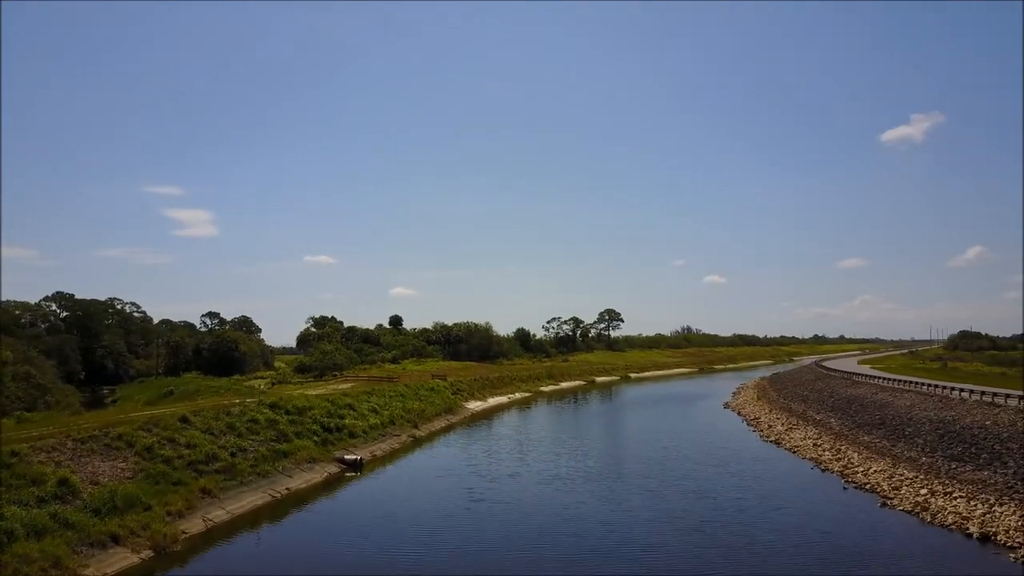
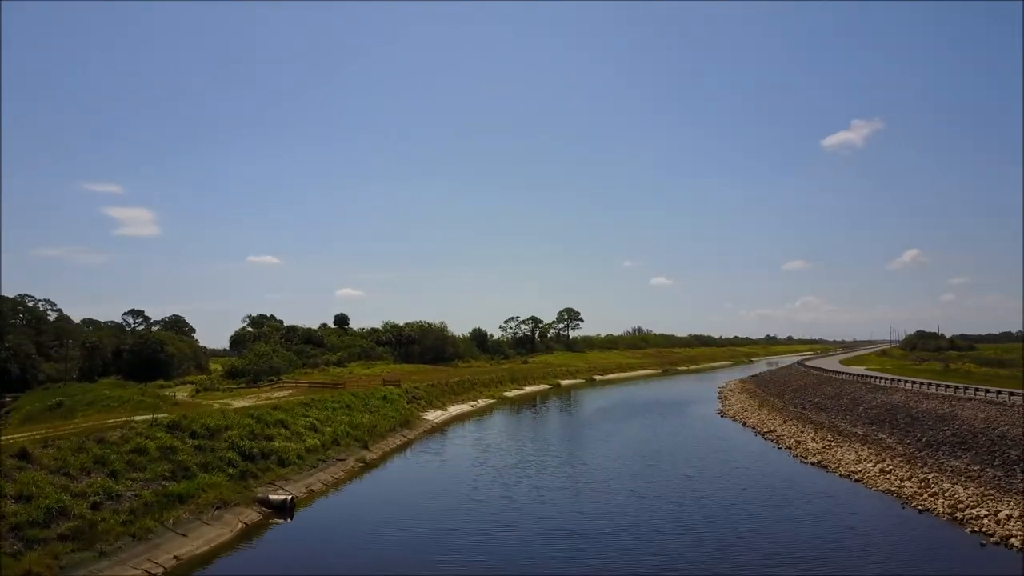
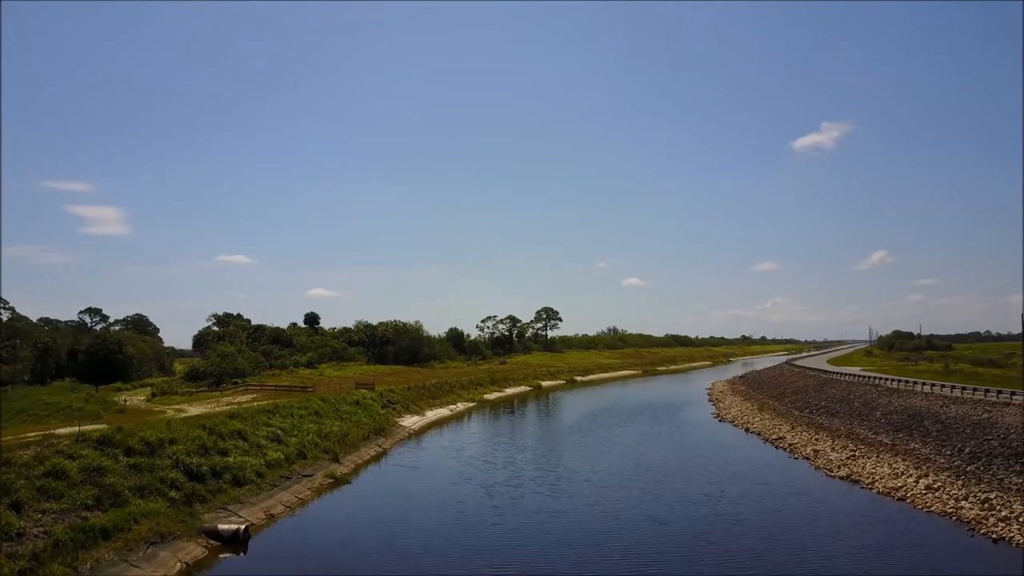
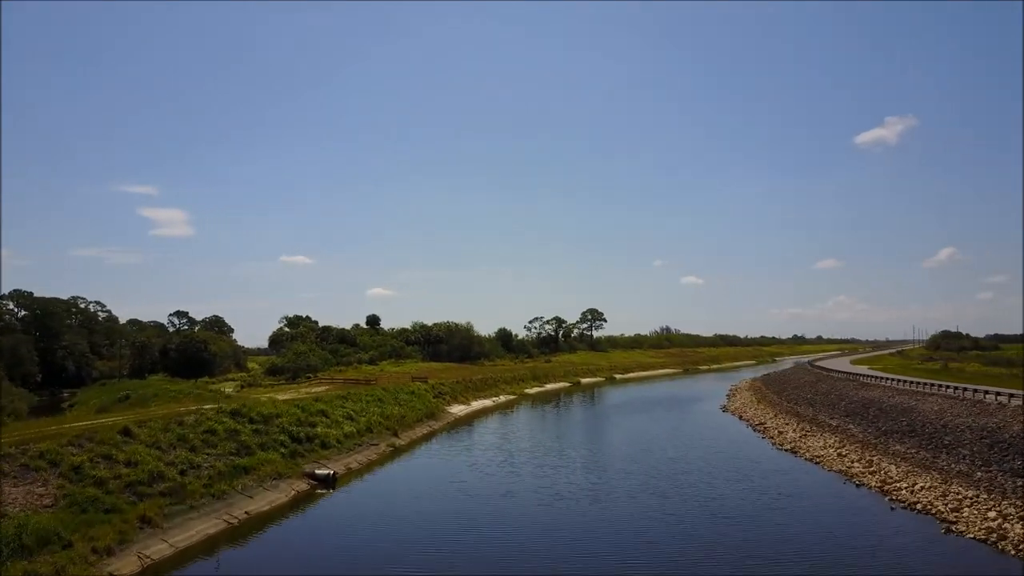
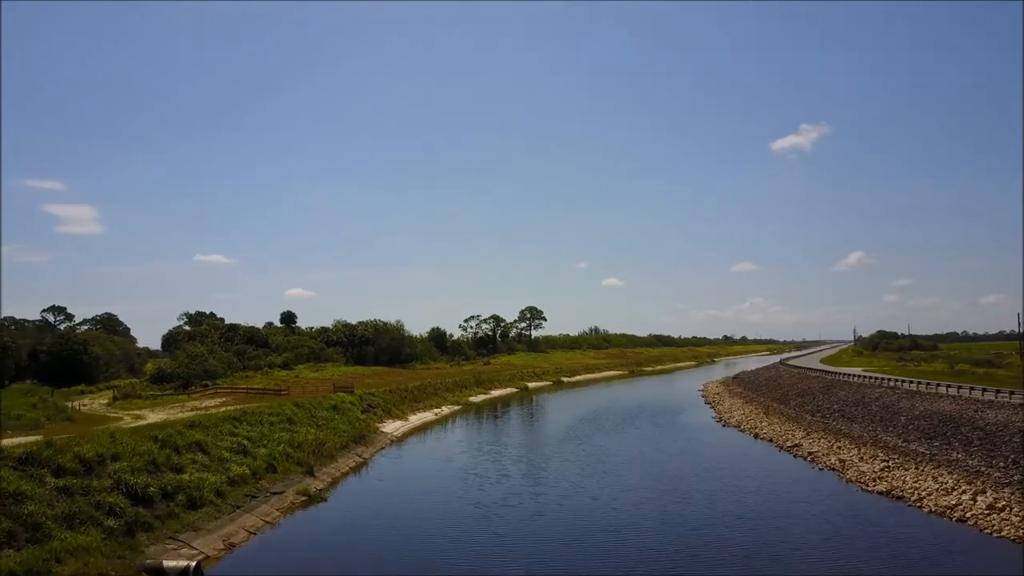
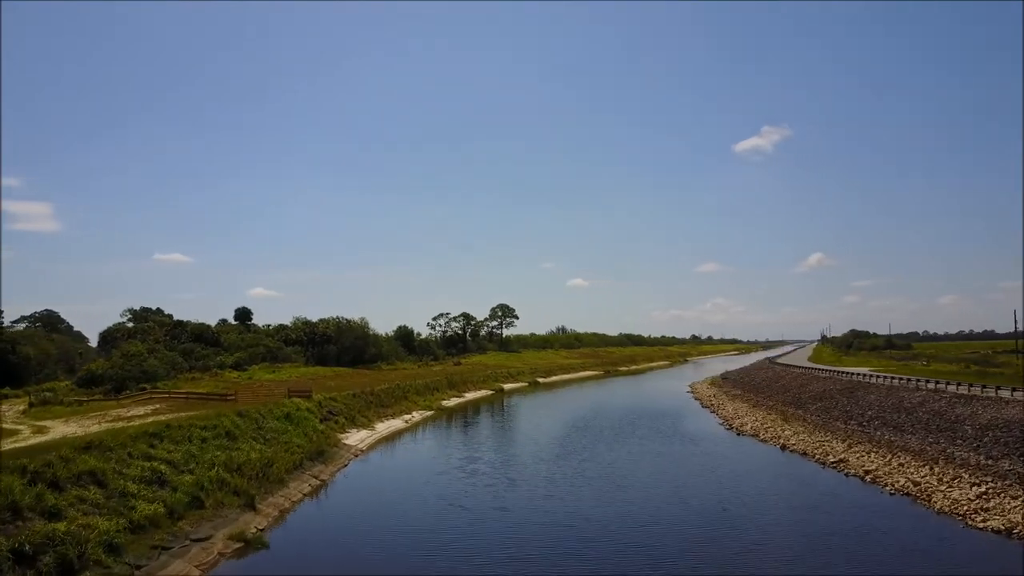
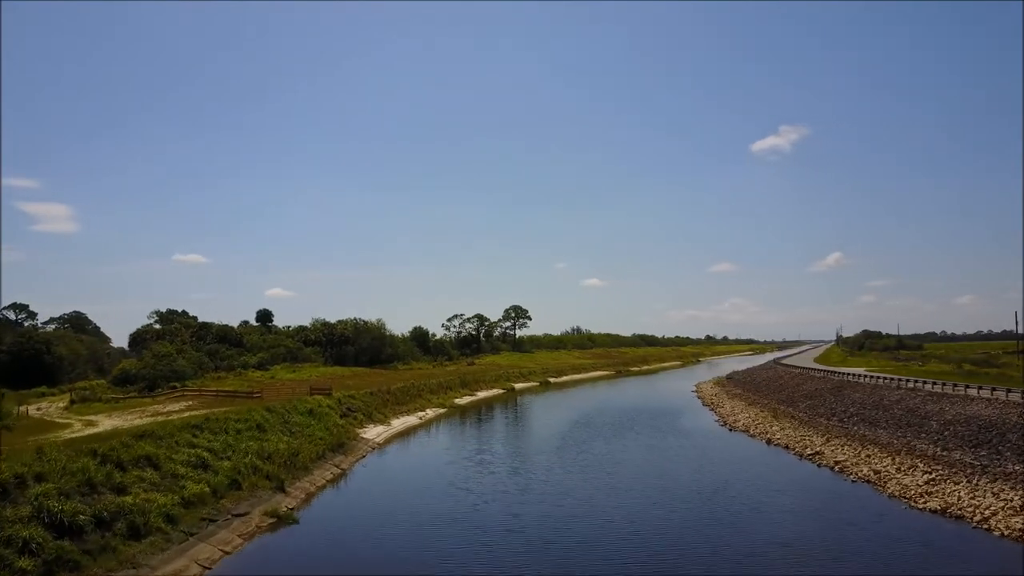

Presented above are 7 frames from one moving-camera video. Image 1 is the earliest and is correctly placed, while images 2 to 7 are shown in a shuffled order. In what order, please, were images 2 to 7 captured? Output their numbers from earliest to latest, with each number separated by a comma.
4, 2, 3, 5, 7, 6
